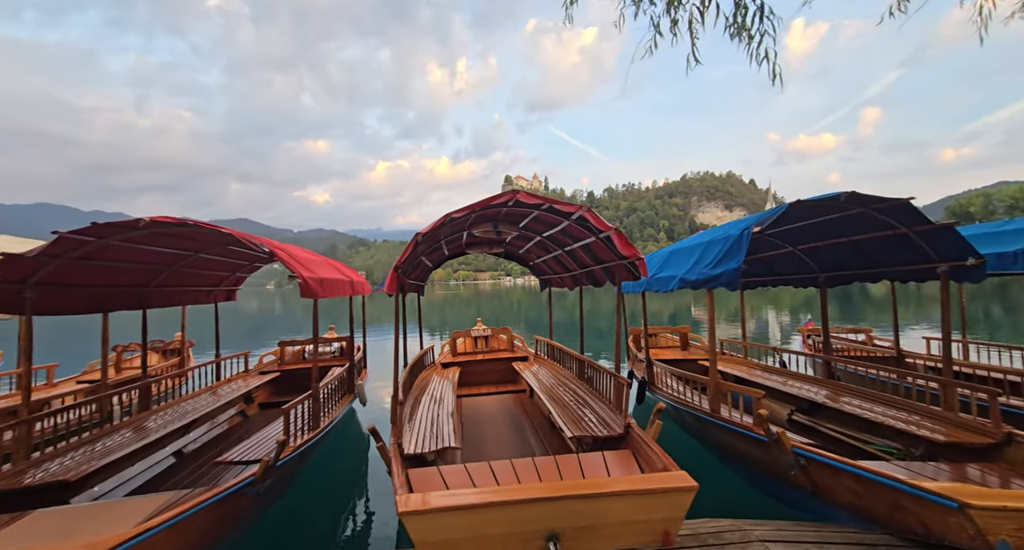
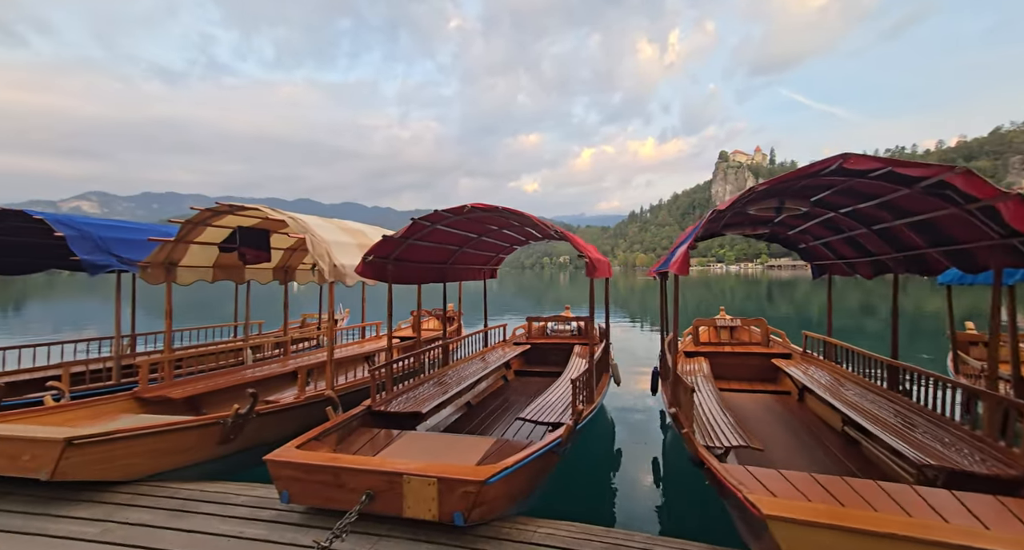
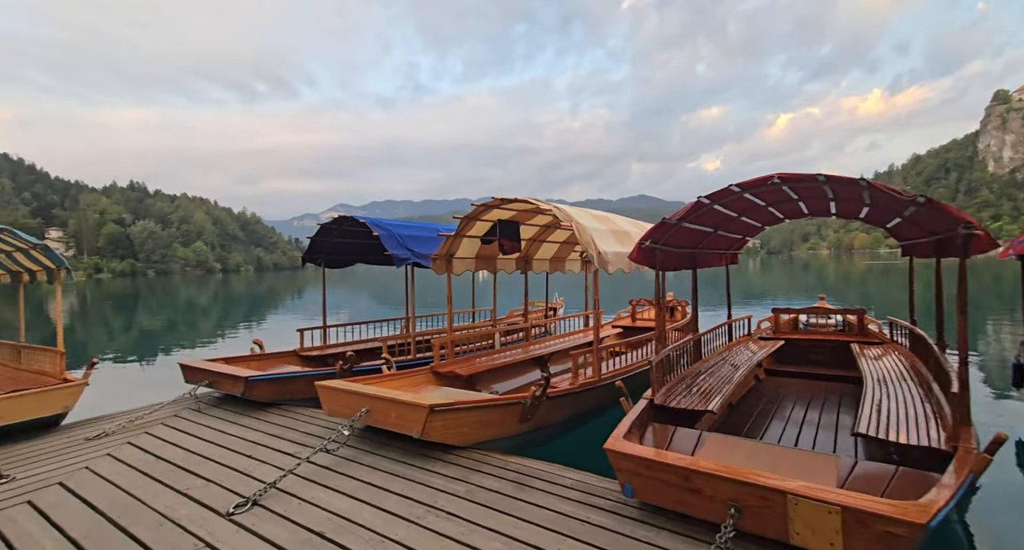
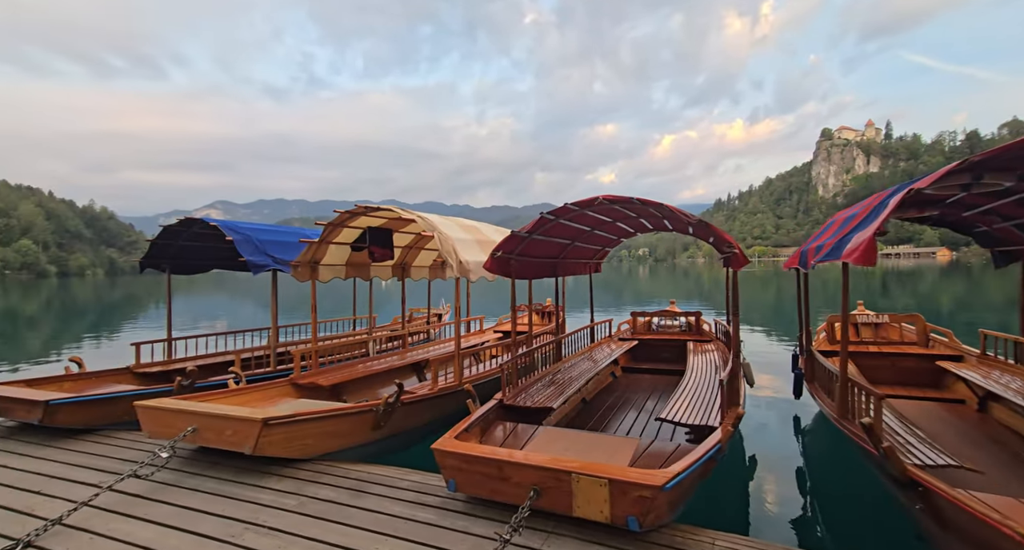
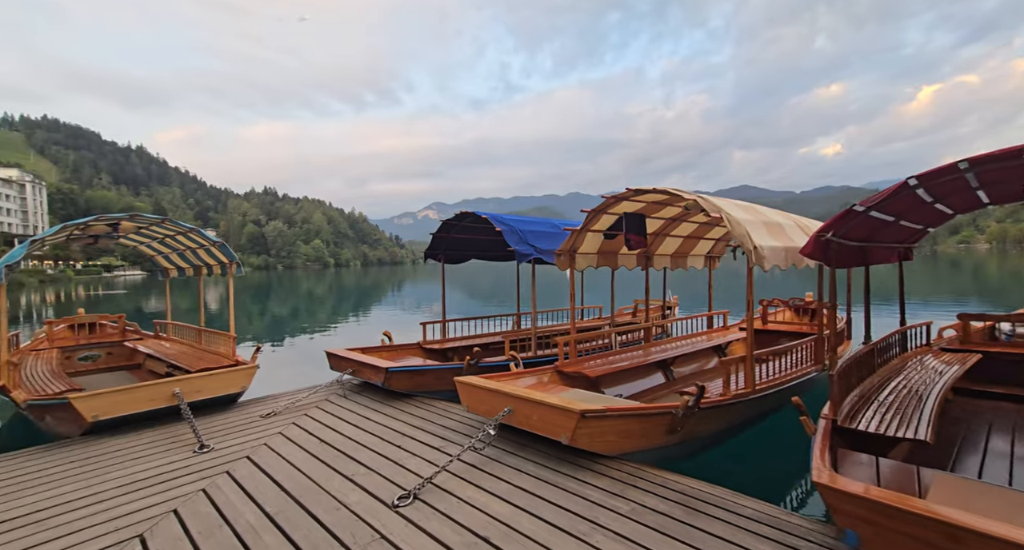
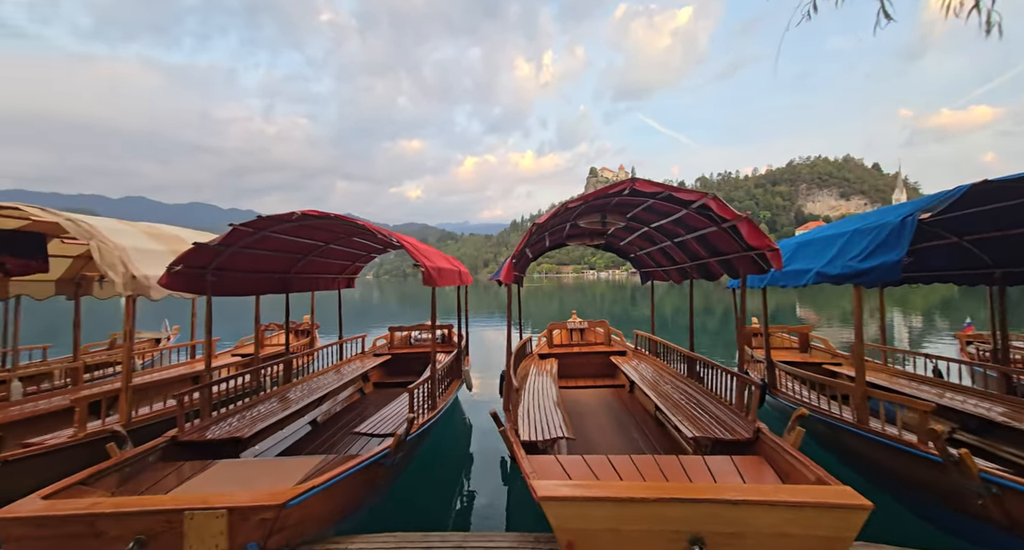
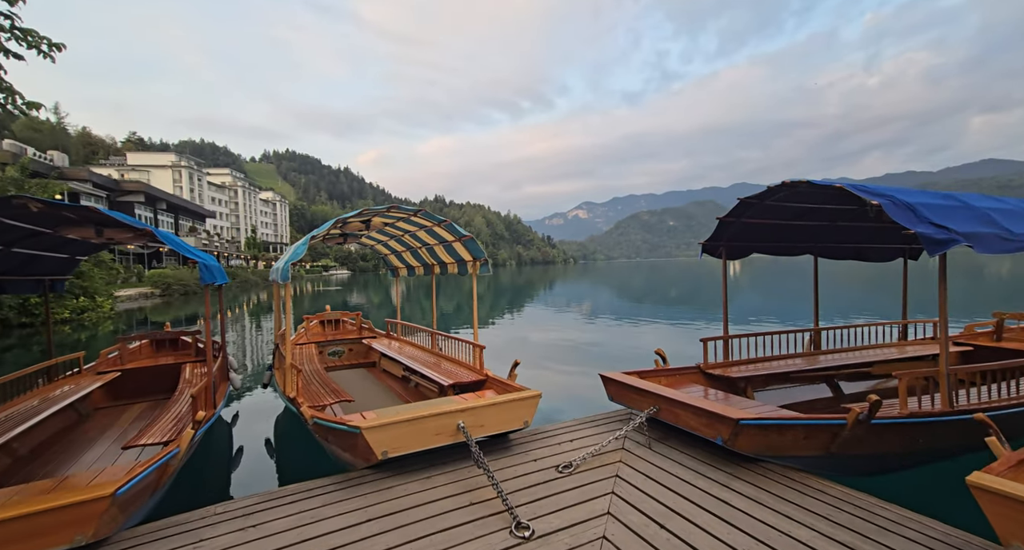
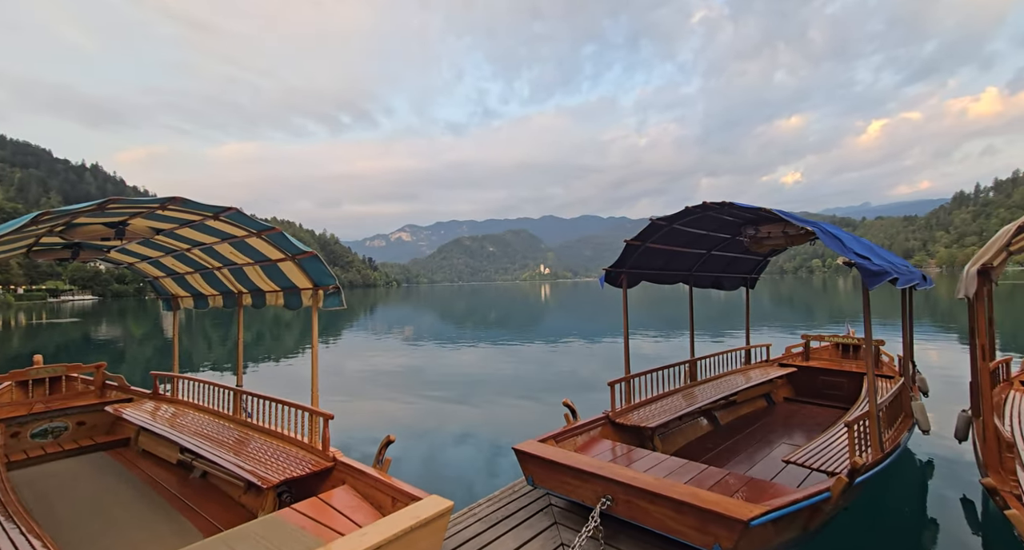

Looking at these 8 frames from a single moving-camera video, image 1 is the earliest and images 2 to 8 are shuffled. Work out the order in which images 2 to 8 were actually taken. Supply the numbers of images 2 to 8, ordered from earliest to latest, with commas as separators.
6, 2, 4, 3, 5, 7, 8
